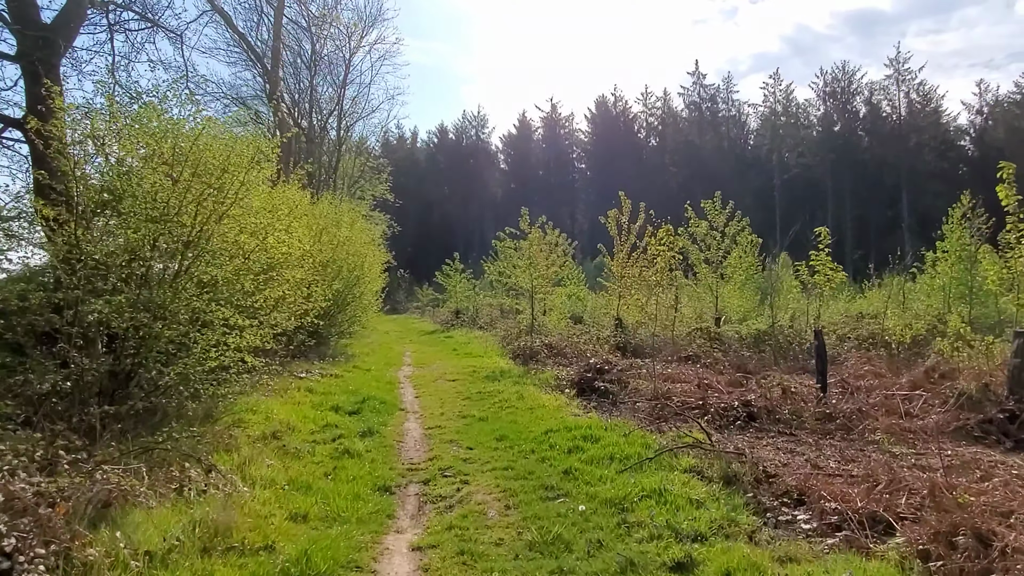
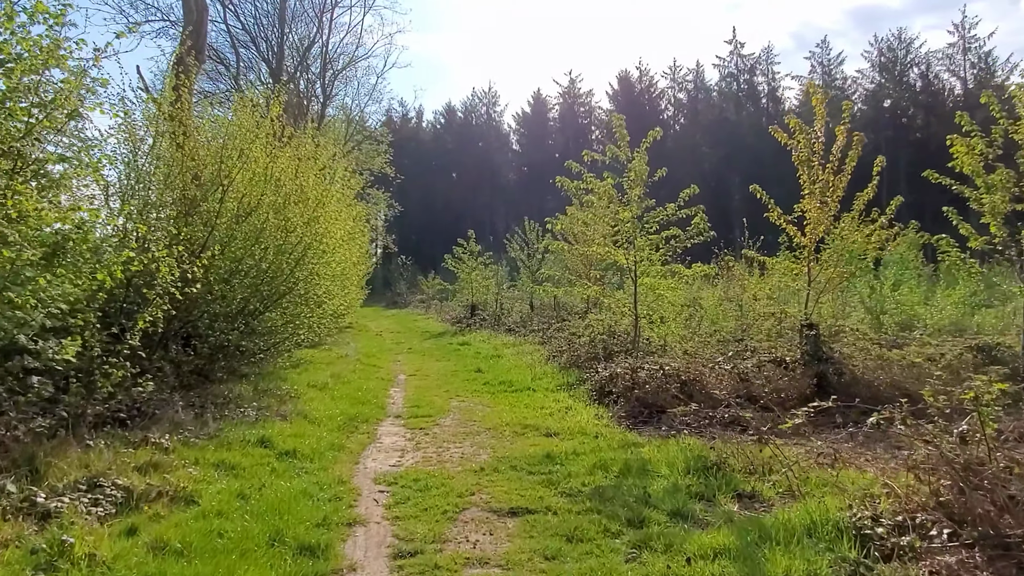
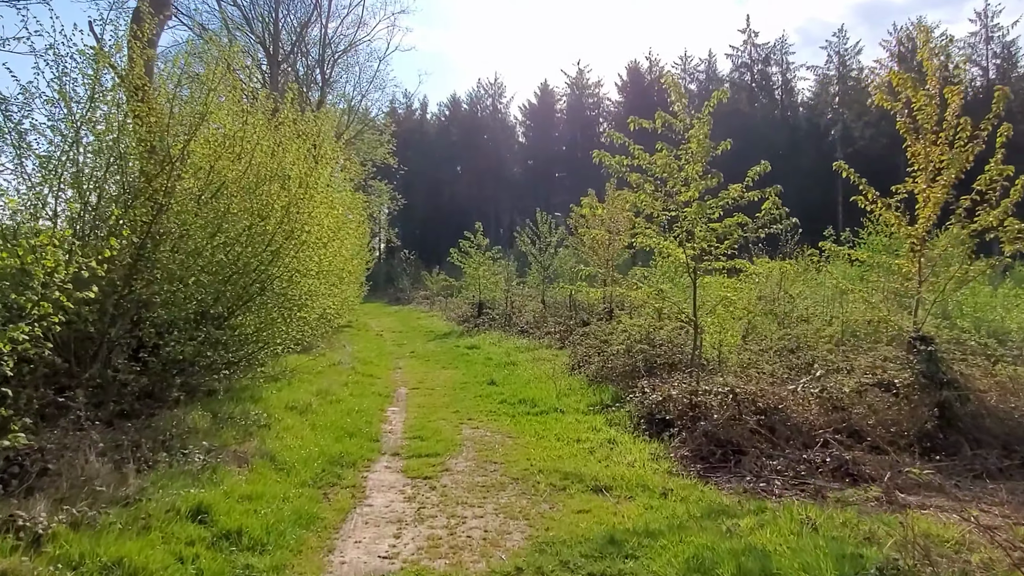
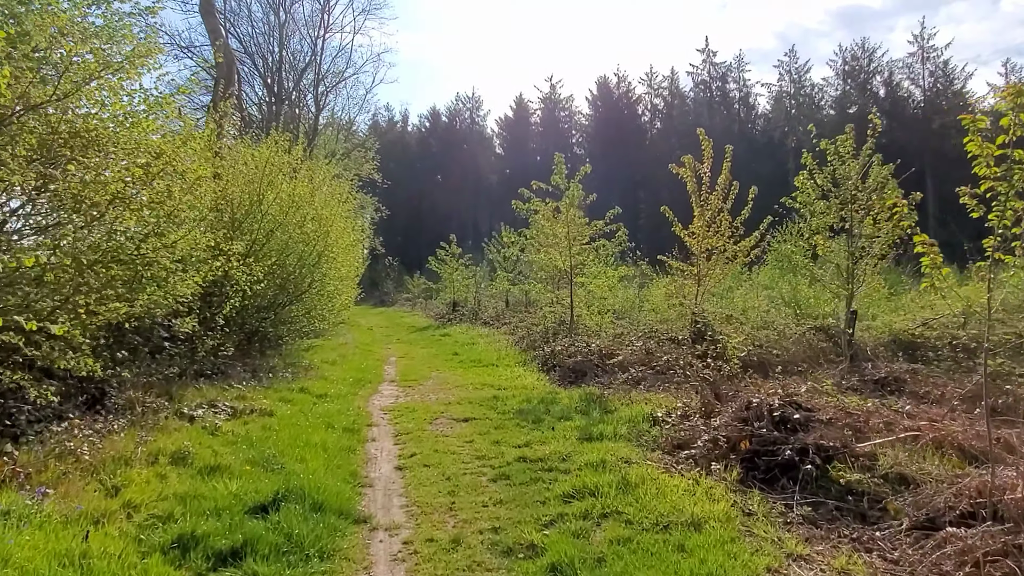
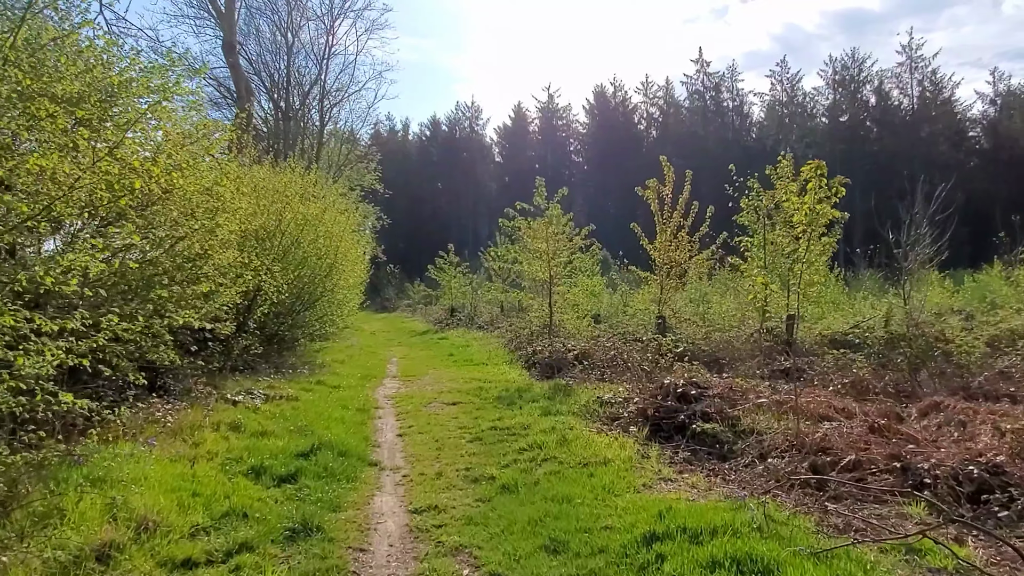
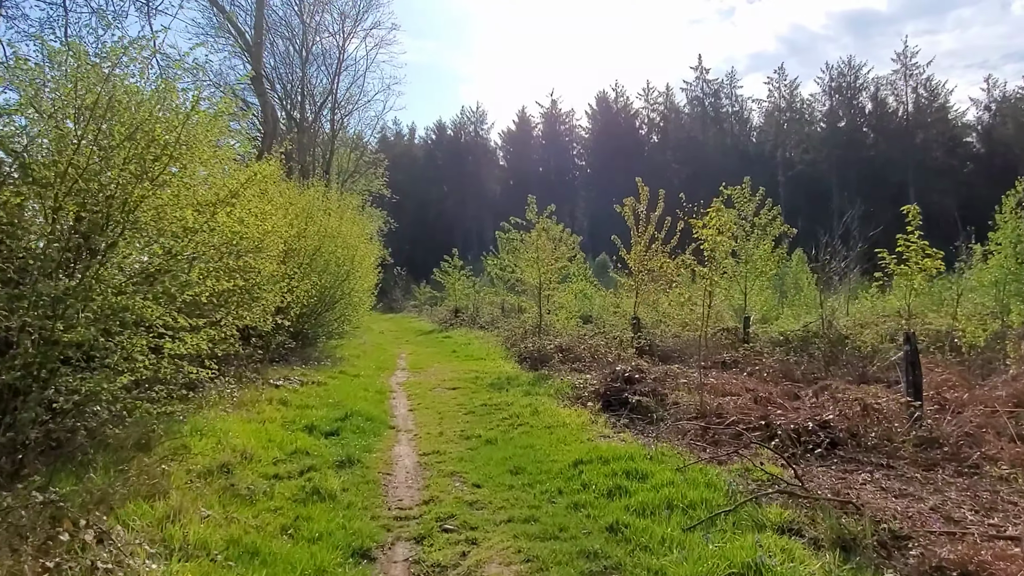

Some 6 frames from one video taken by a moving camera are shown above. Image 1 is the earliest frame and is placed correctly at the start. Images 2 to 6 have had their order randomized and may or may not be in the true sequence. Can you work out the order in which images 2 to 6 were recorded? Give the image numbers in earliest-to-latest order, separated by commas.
6, 5, 4, 2, 3
